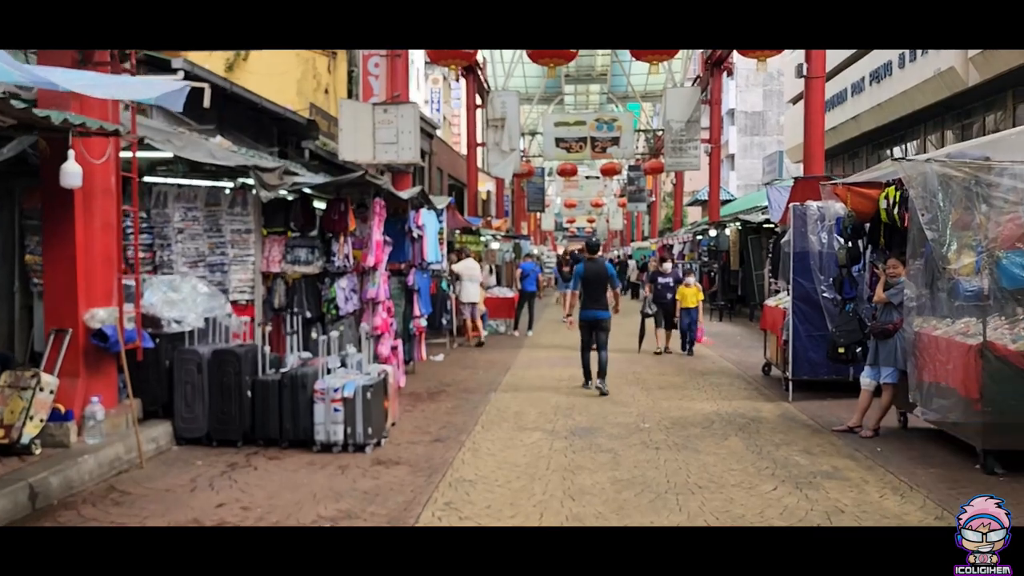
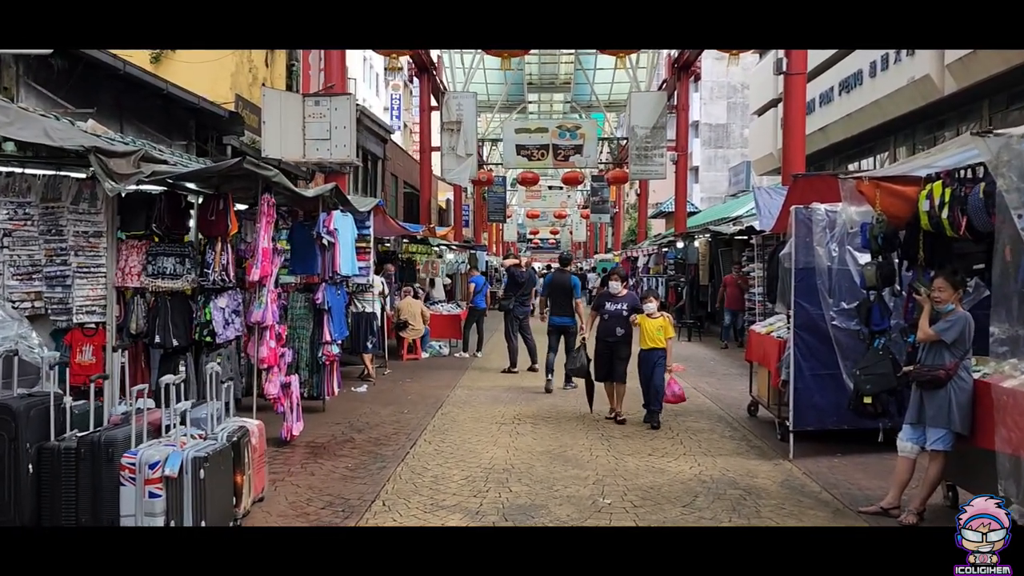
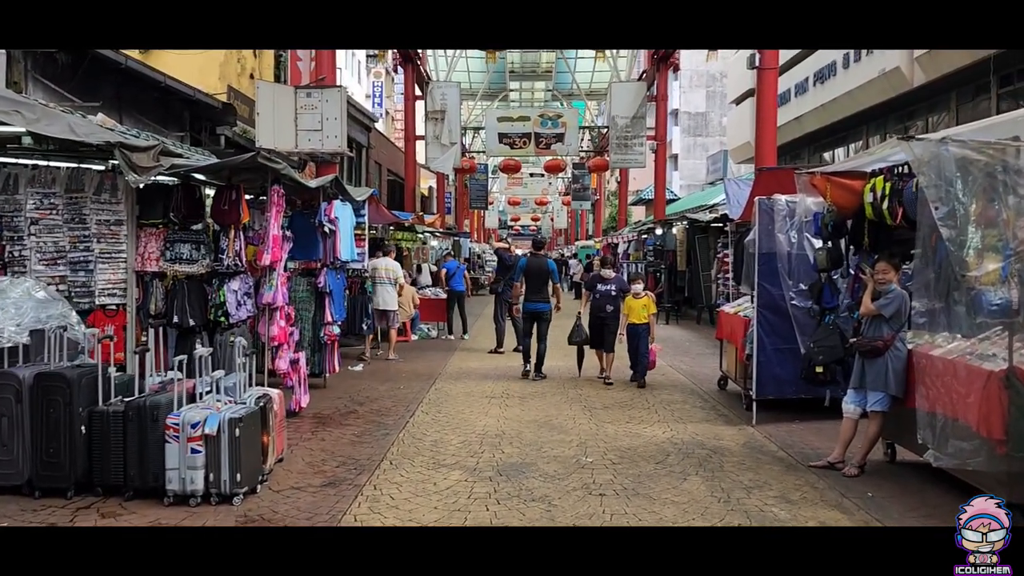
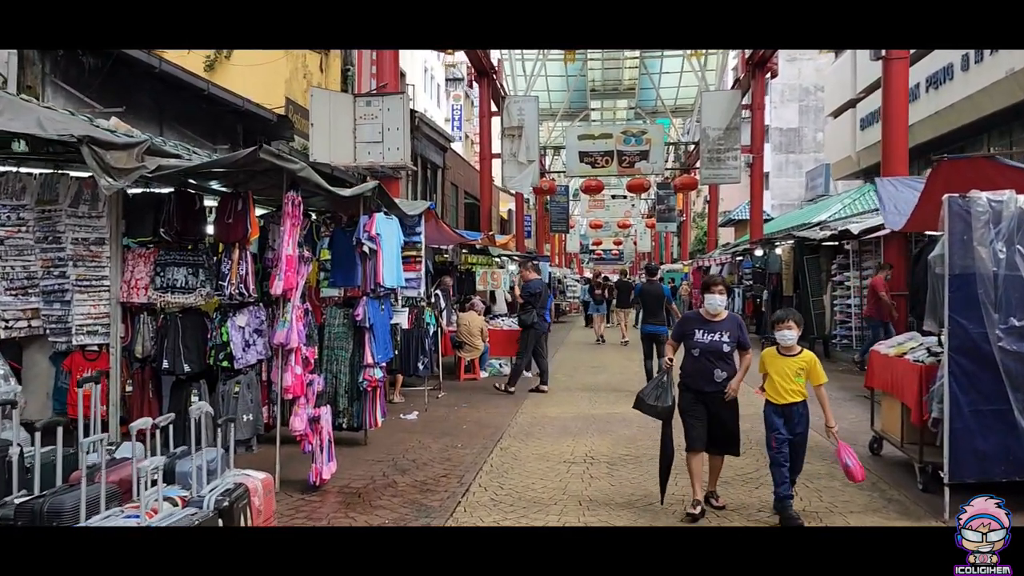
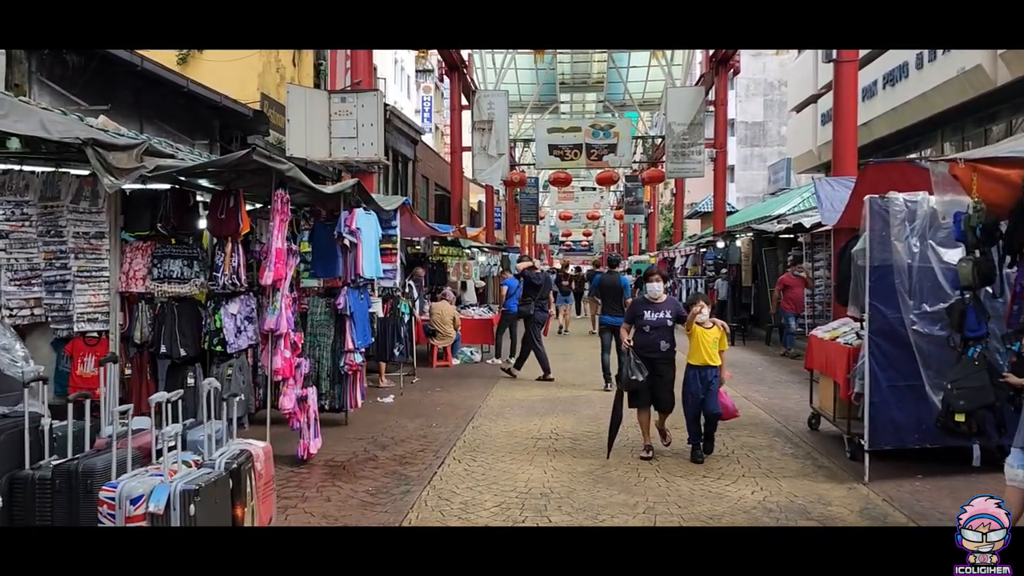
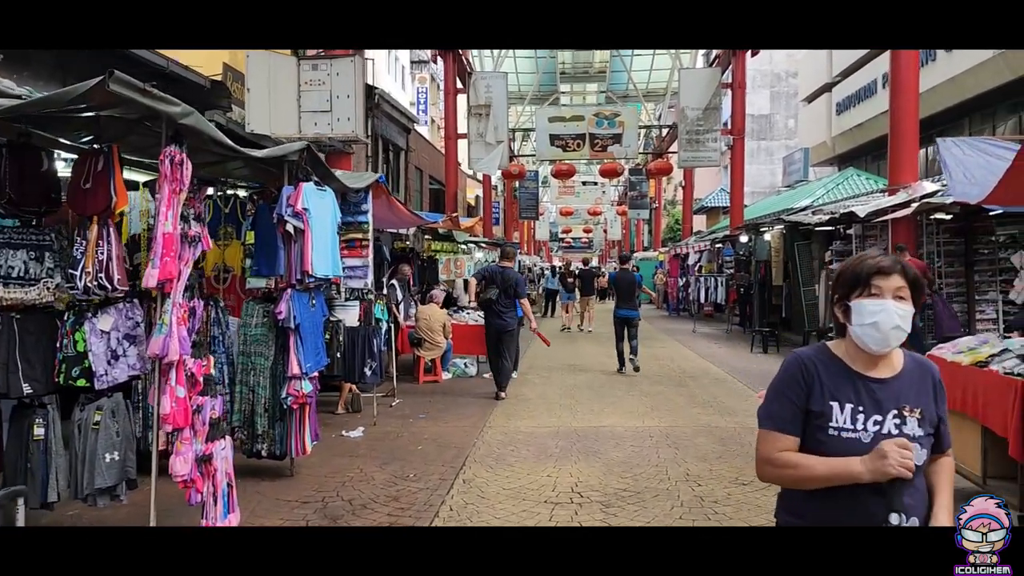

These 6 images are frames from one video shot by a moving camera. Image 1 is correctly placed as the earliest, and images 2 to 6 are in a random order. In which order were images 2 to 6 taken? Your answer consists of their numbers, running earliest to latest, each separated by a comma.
3, 2, 5, 4, 6
